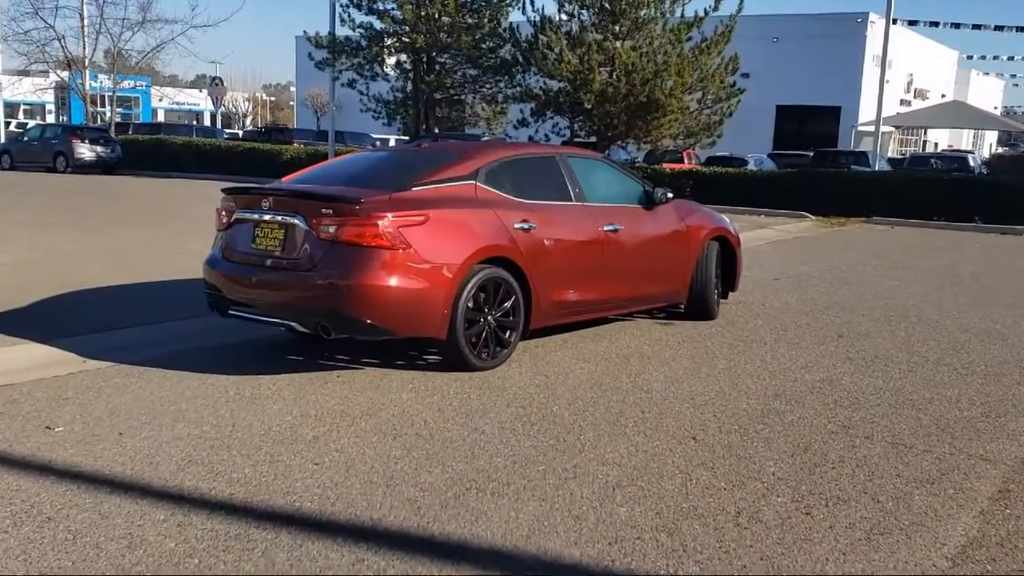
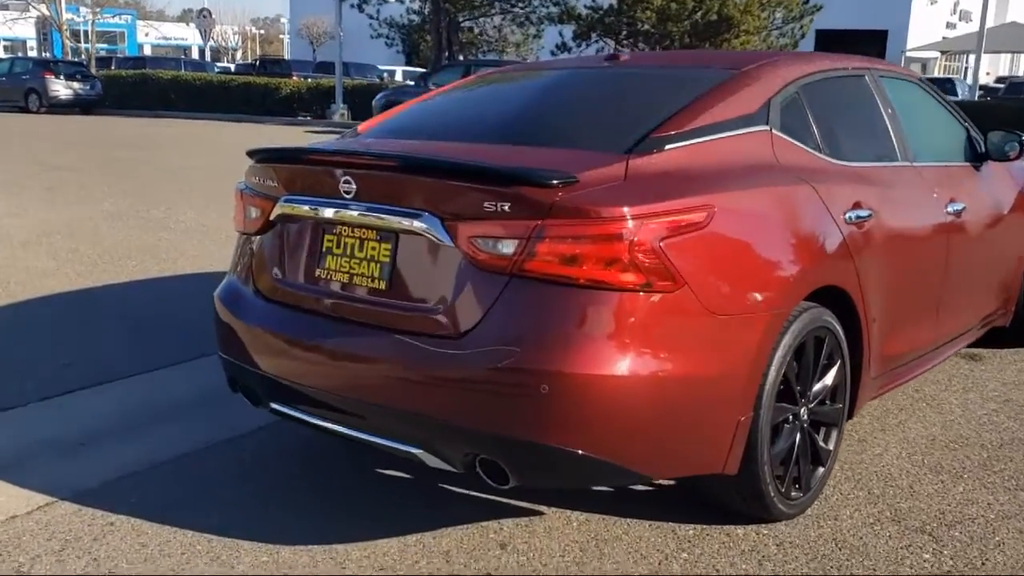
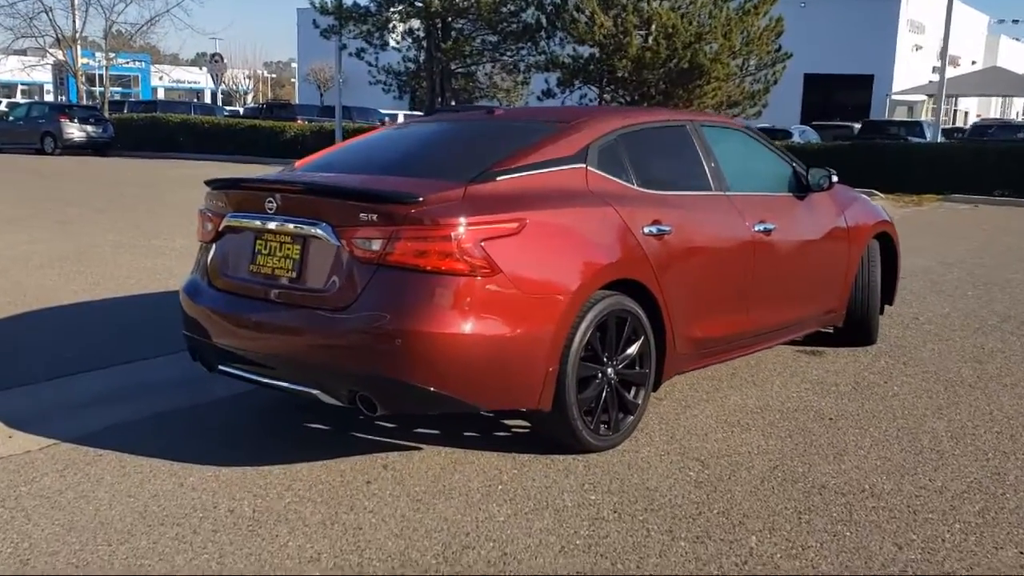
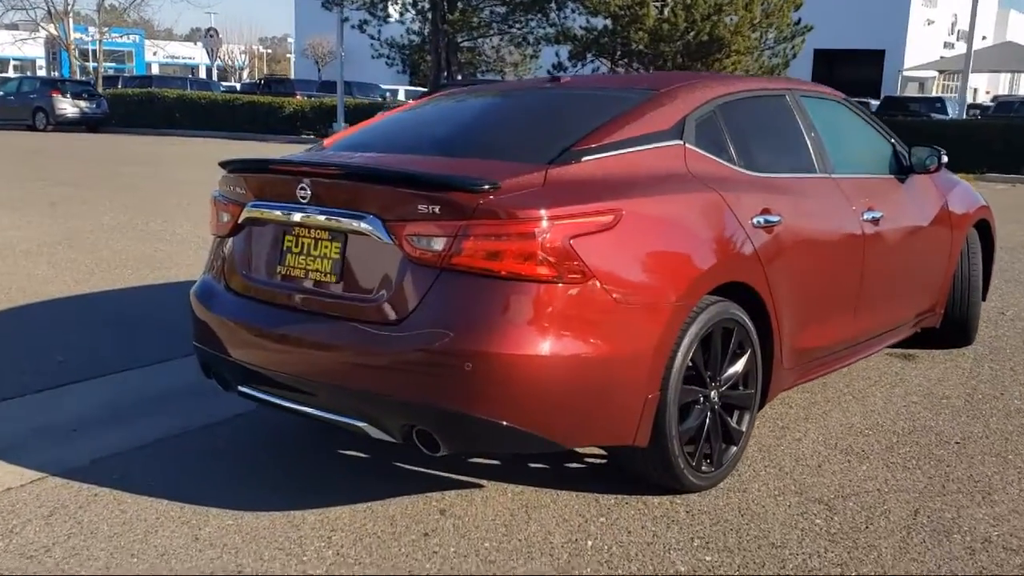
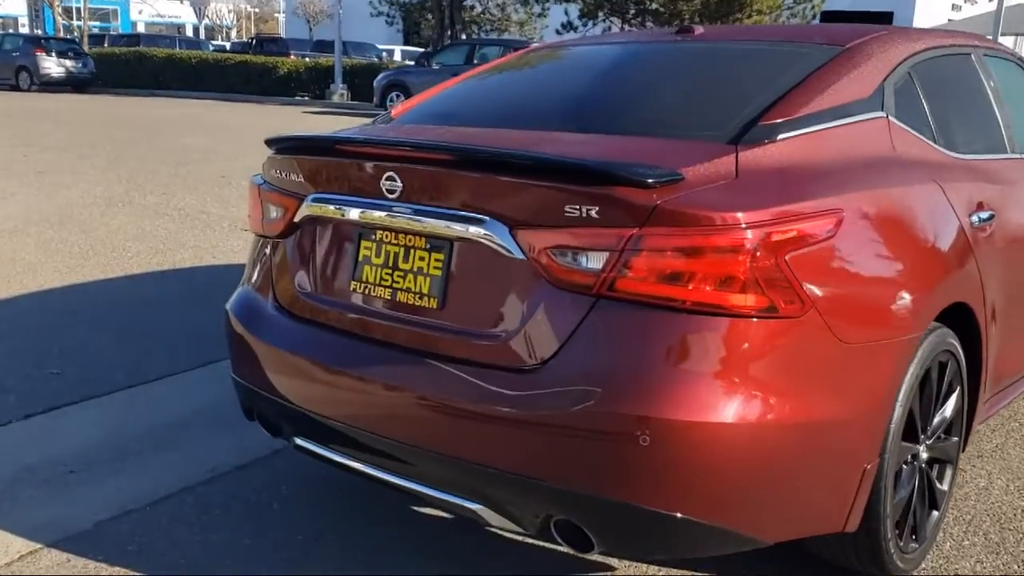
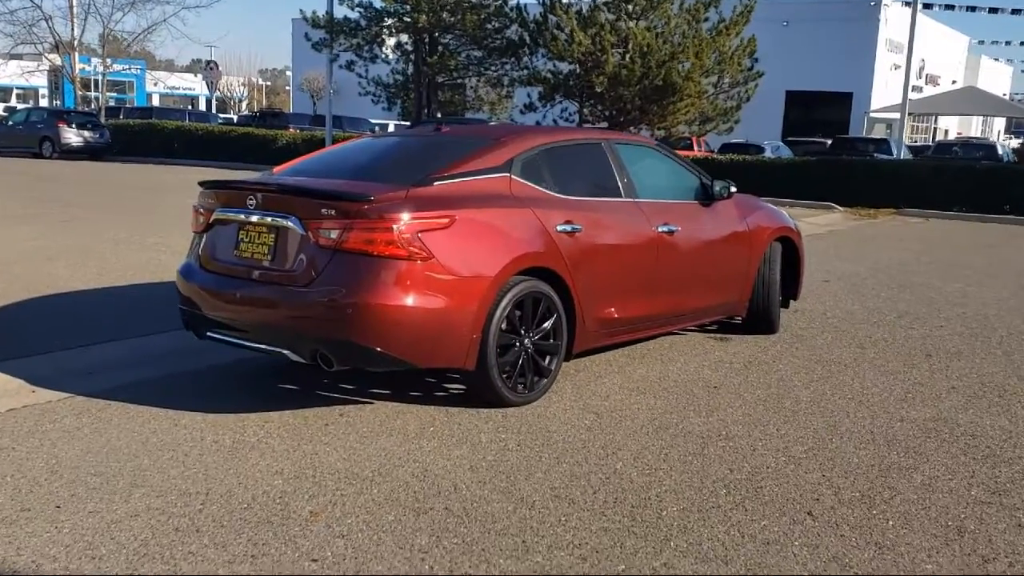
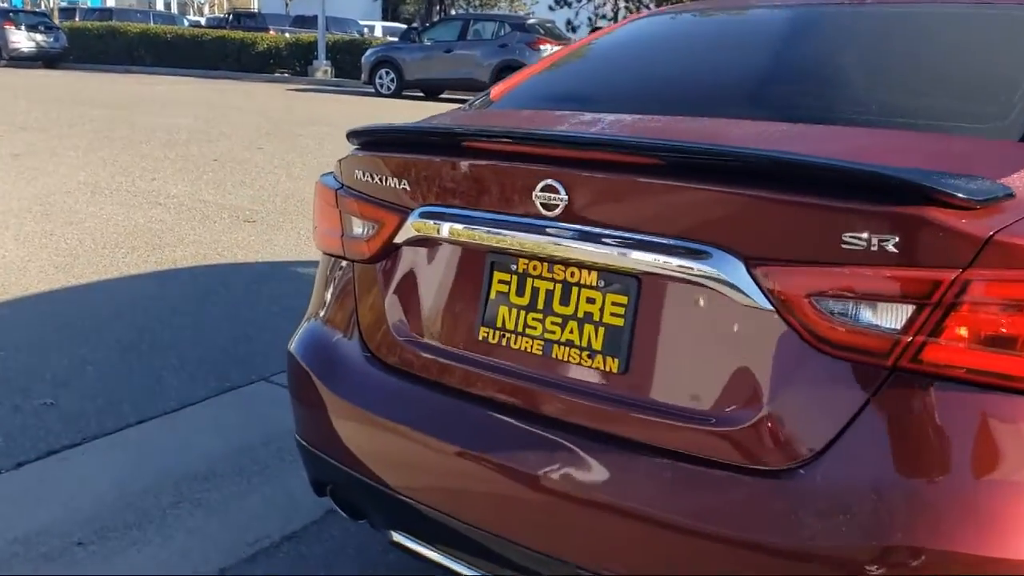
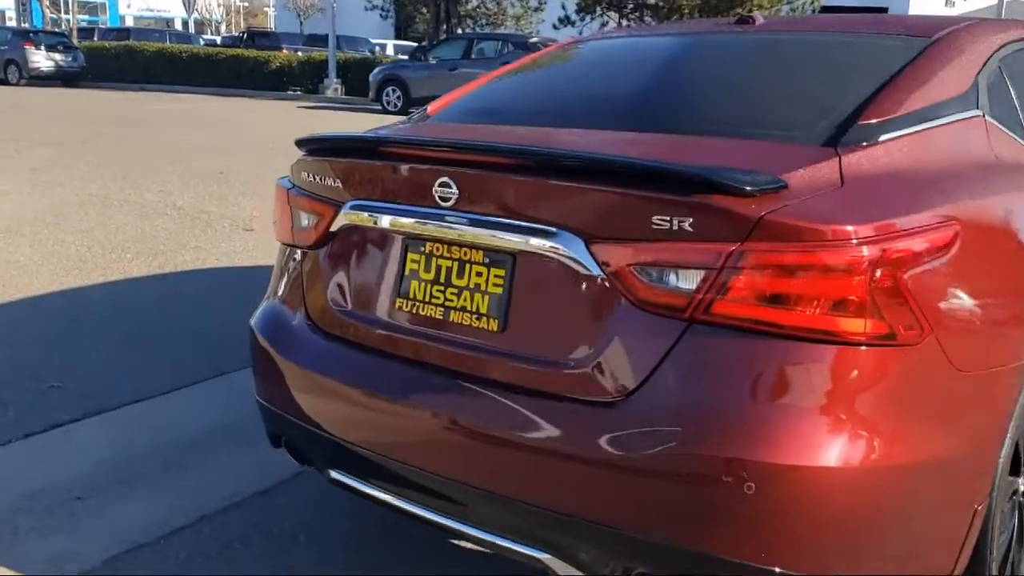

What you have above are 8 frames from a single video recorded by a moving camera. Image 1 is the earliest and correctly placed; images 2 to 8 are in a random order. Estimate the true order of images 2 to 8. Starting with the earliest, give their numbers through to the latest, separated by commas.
6, 3, 4, 2, 5, 8, 7
